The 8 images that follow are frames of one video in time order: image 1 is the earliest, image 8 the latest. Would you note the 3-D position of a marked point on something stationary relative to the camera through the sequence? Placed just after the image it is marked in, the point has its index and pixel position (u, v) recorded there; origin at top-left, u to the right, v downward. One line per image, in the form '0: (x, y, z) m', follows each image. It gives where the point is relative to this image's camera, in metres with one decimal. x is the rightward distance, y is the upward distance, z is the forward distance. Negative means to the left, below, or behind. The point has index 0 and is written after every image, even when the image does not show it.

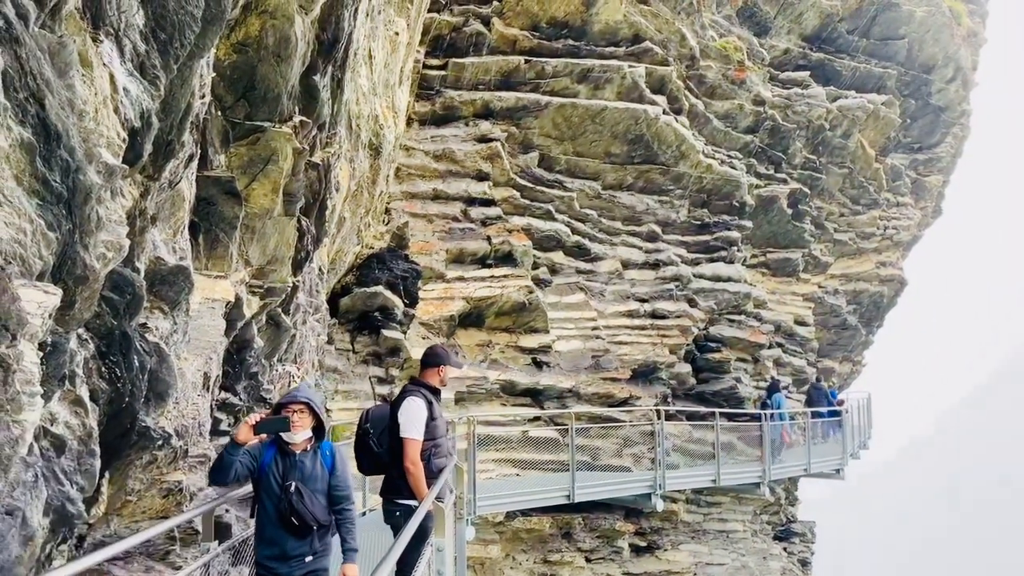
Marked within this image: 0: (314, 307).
0: (-2.3, -0.2, +9.7) m
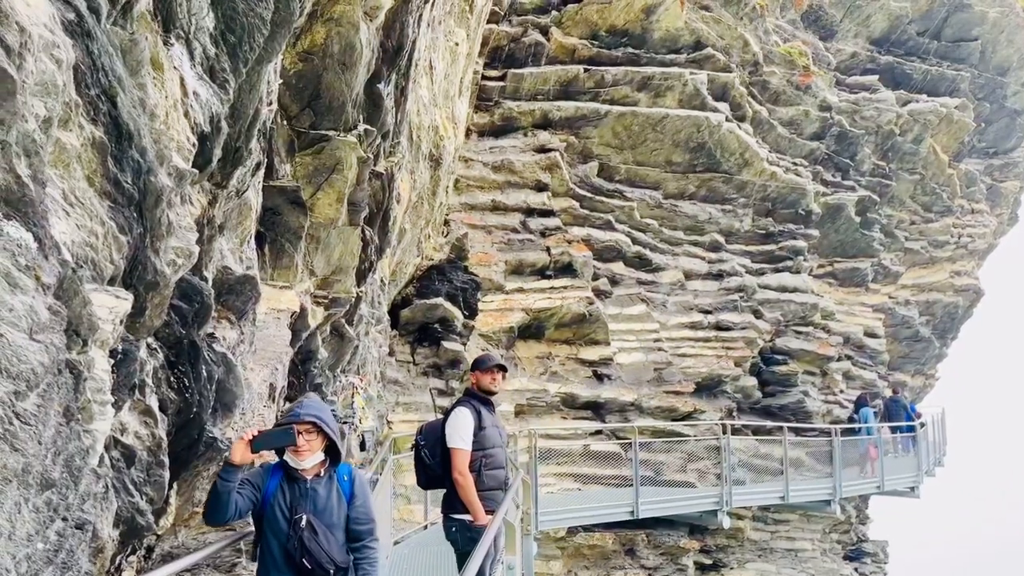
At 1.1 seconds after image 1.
0: (-1.6, -0.3, +9.6) m
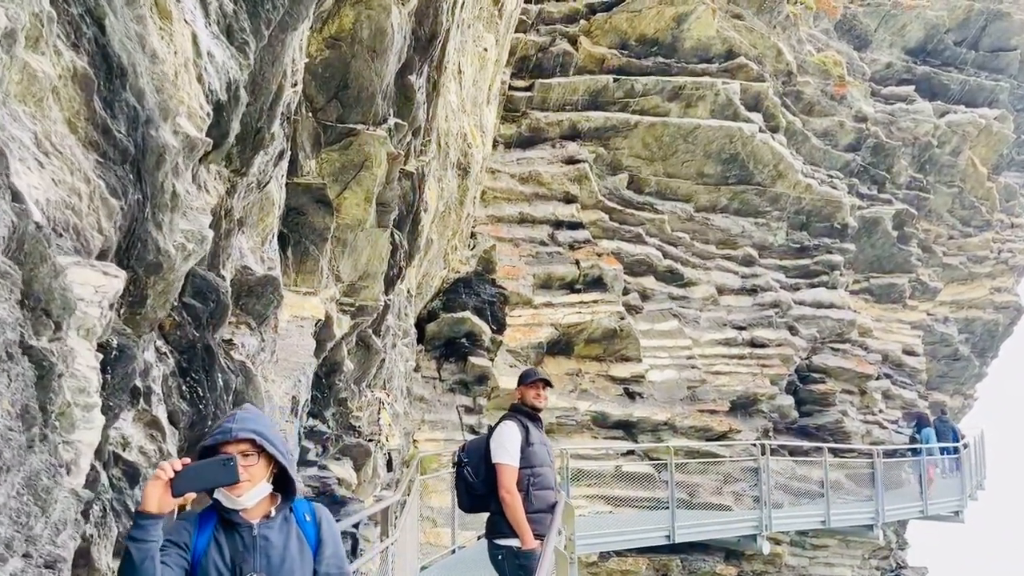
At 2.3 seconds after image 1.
0: (-1.2, -0.5, +9.2) m
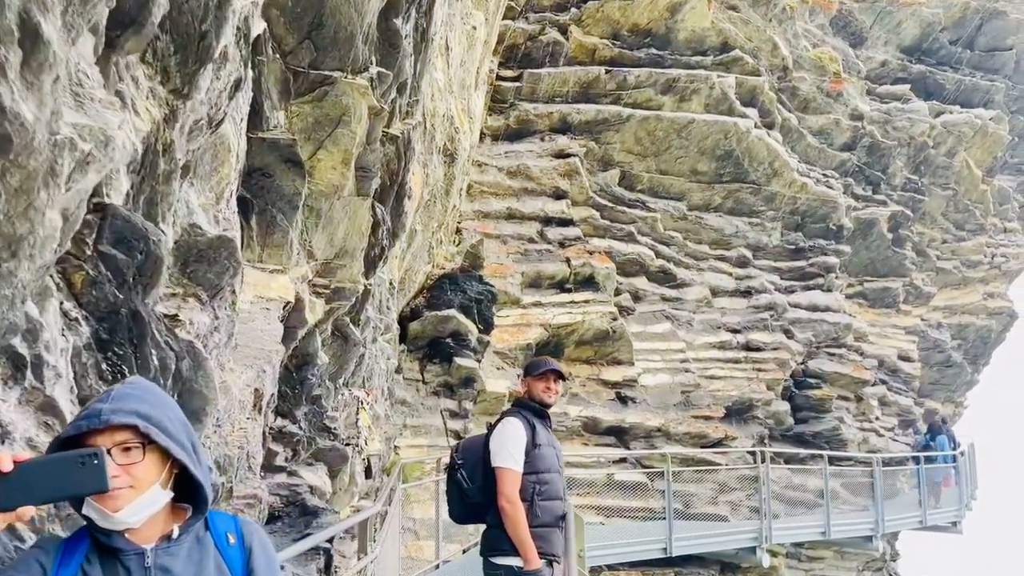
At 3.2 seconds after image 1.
0: (-1.3, -0.4, +8.4) m
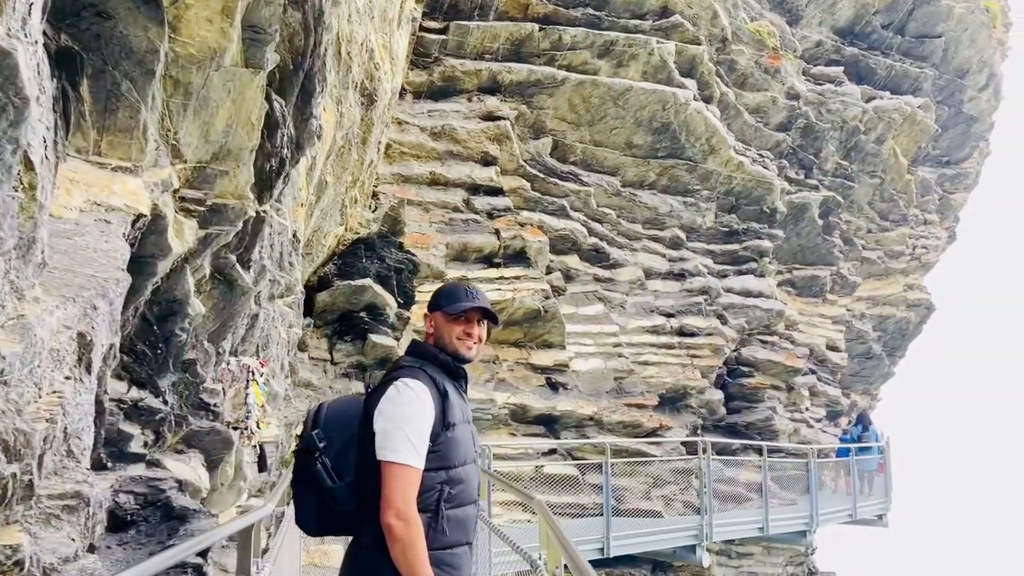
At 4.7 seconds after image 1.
0: (-1.9, 0.0, +6.9) m
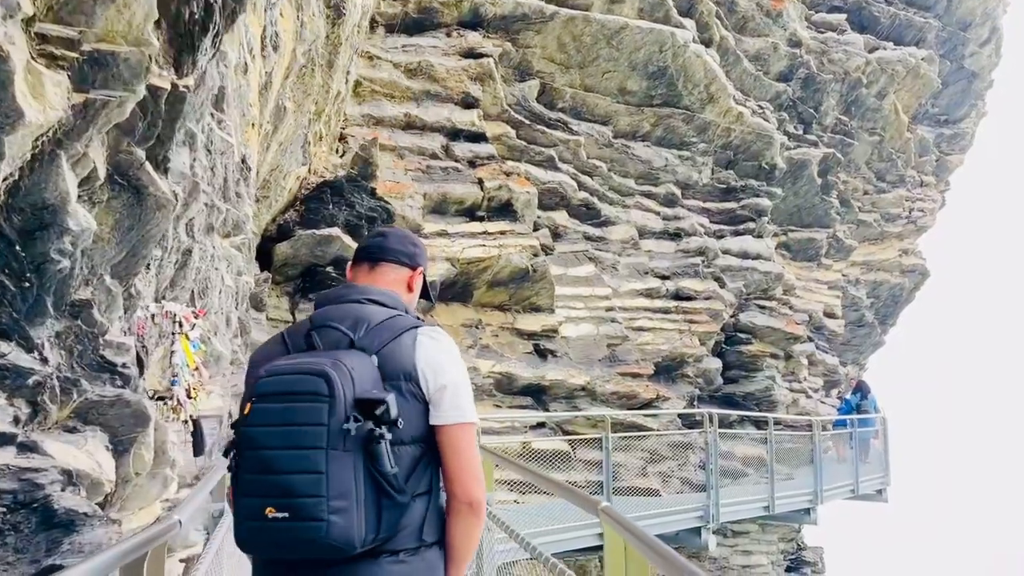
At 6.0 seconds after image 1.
0: (-1.9, +0.4, +5.6) m
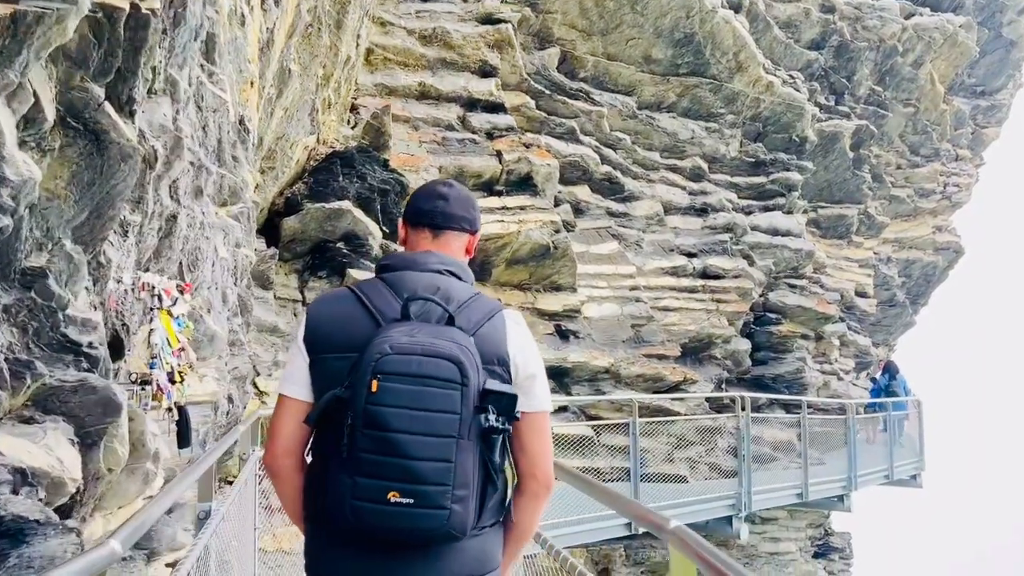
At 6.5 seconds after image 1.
0: (-1.7, +0.6, +5.1) m
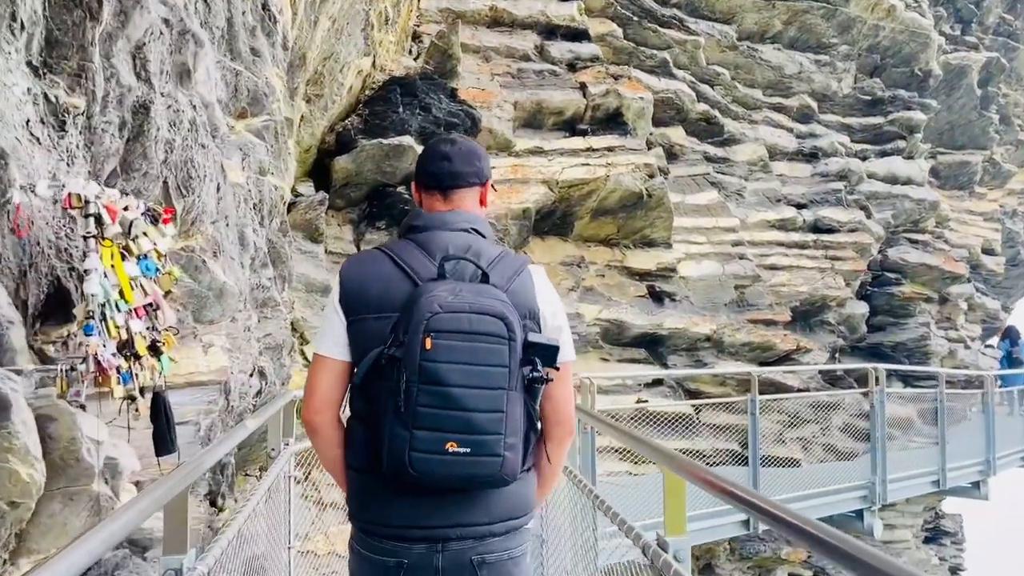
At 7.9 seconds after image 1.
0: (-1.2, +0.9, +3.7) m
